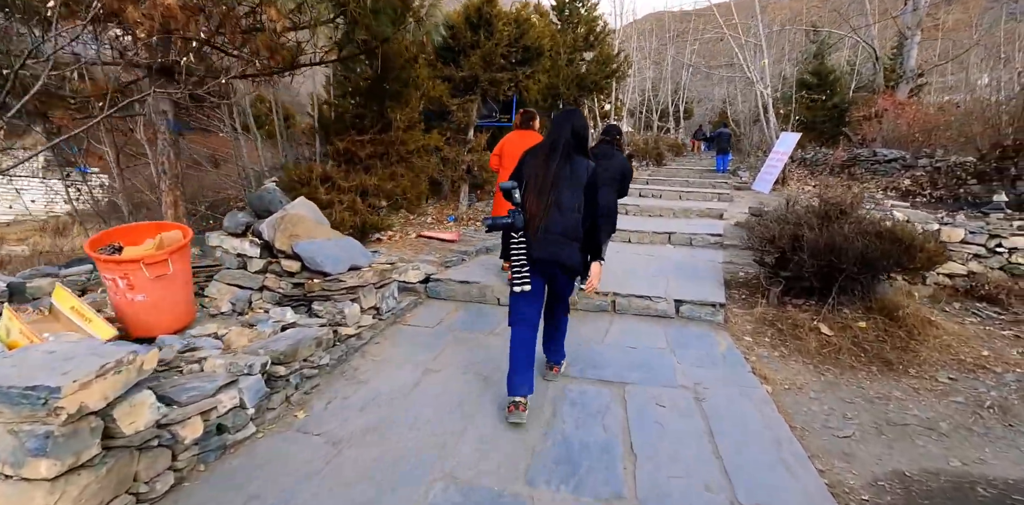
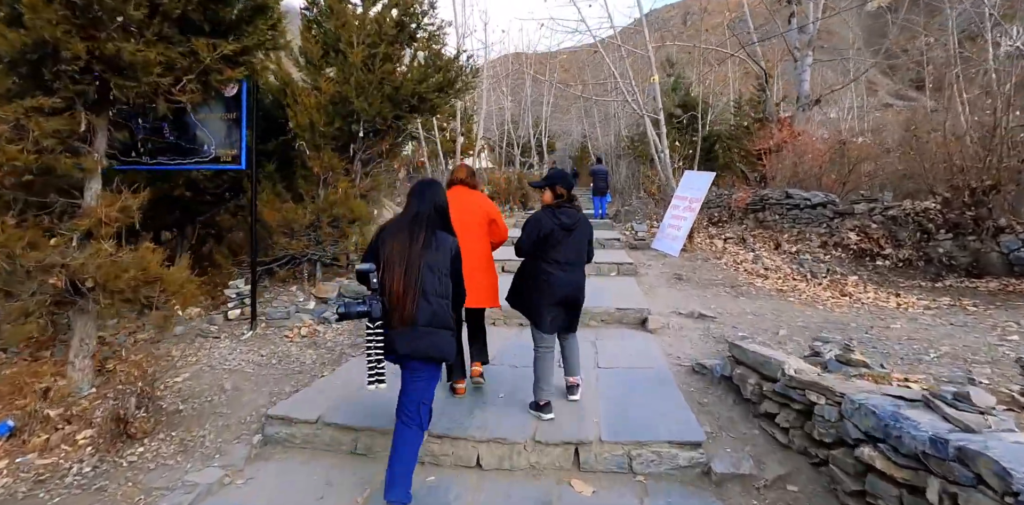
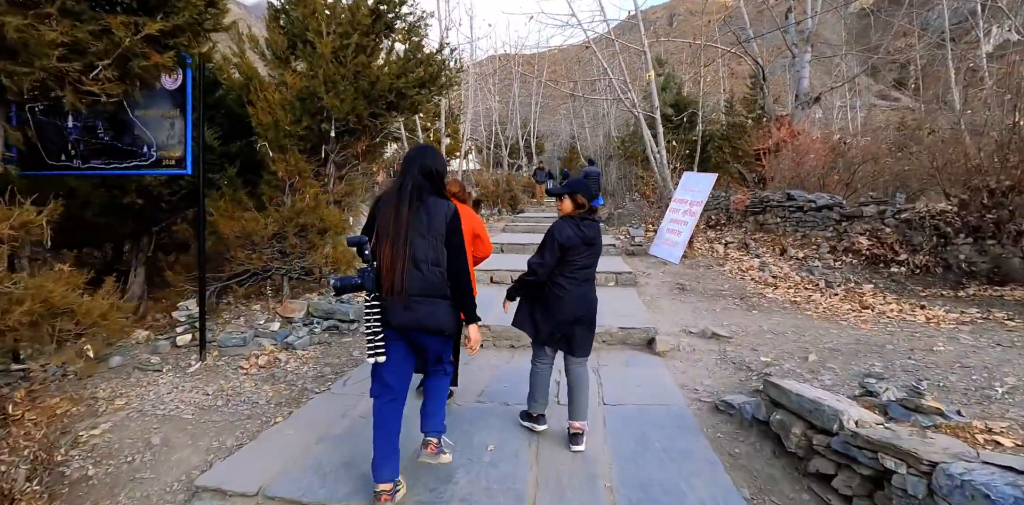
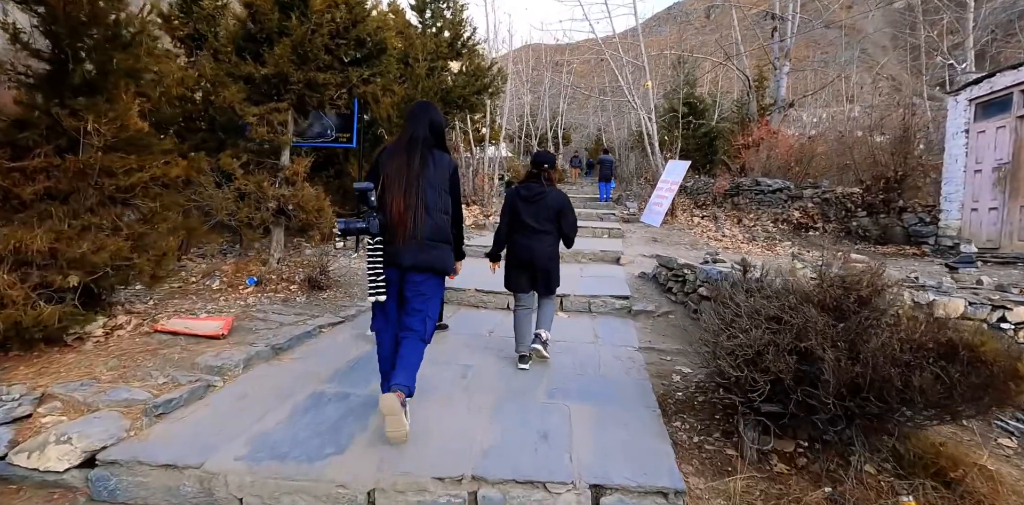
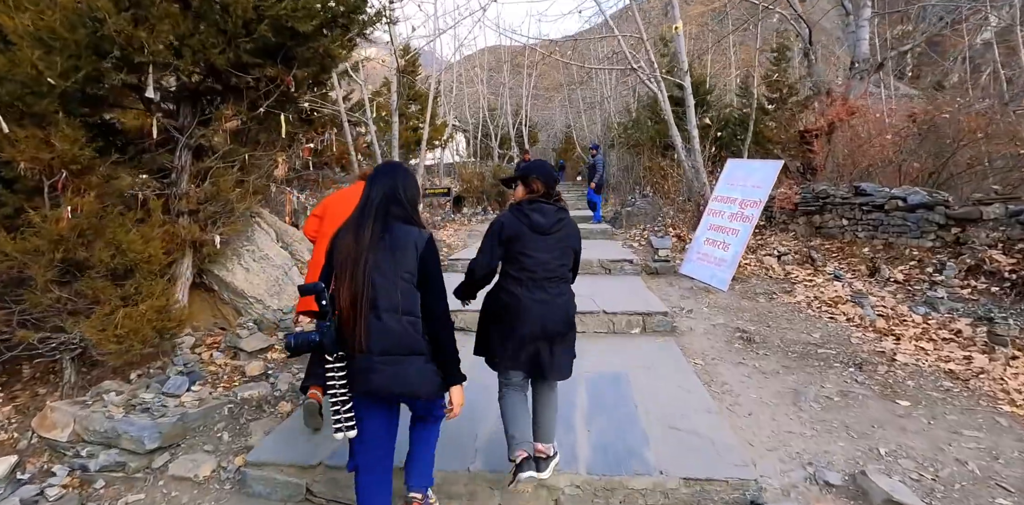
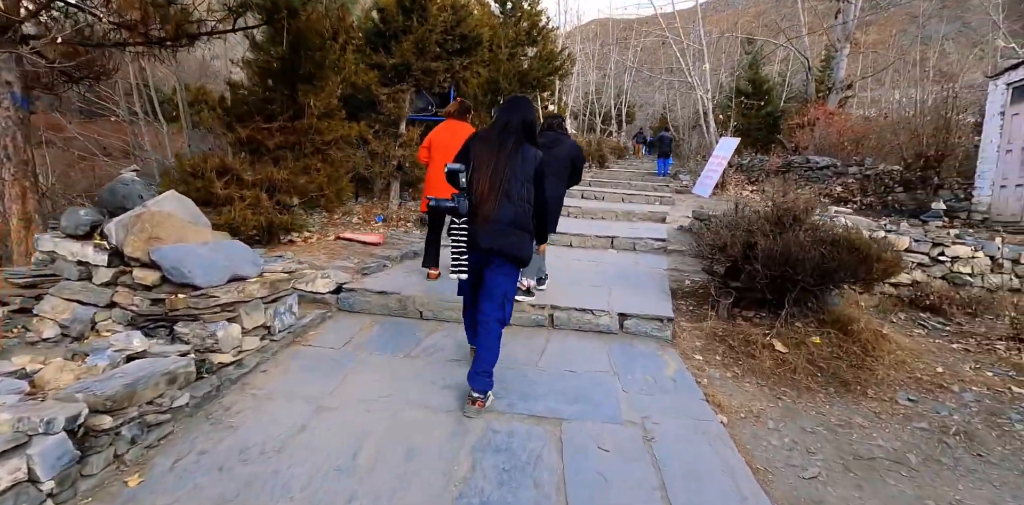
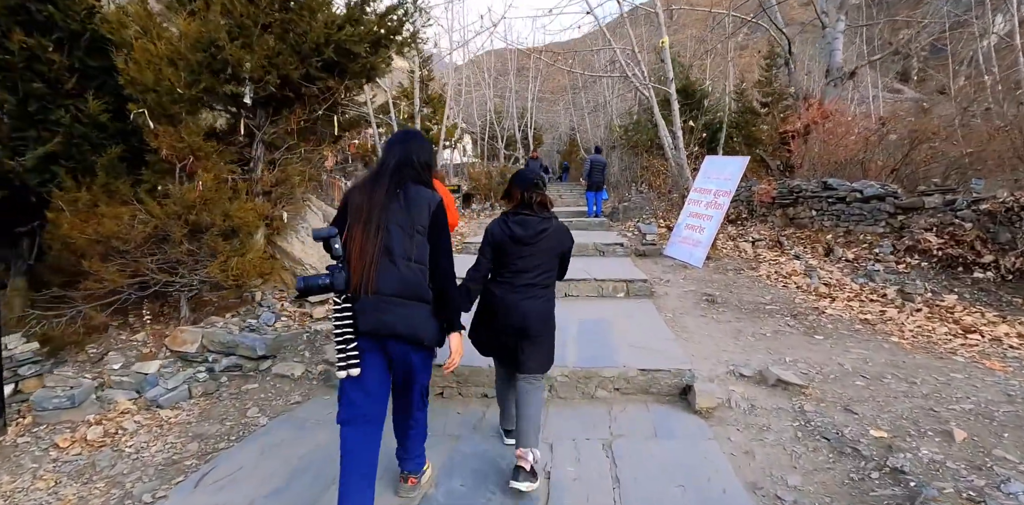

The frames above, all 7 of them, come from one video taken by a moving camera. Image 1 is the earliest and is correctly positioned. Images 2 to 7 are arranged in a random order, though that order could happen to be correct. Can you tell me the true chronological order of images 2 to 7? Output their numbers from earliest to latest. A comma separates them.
6, 4, 2, 3, 7, 5
